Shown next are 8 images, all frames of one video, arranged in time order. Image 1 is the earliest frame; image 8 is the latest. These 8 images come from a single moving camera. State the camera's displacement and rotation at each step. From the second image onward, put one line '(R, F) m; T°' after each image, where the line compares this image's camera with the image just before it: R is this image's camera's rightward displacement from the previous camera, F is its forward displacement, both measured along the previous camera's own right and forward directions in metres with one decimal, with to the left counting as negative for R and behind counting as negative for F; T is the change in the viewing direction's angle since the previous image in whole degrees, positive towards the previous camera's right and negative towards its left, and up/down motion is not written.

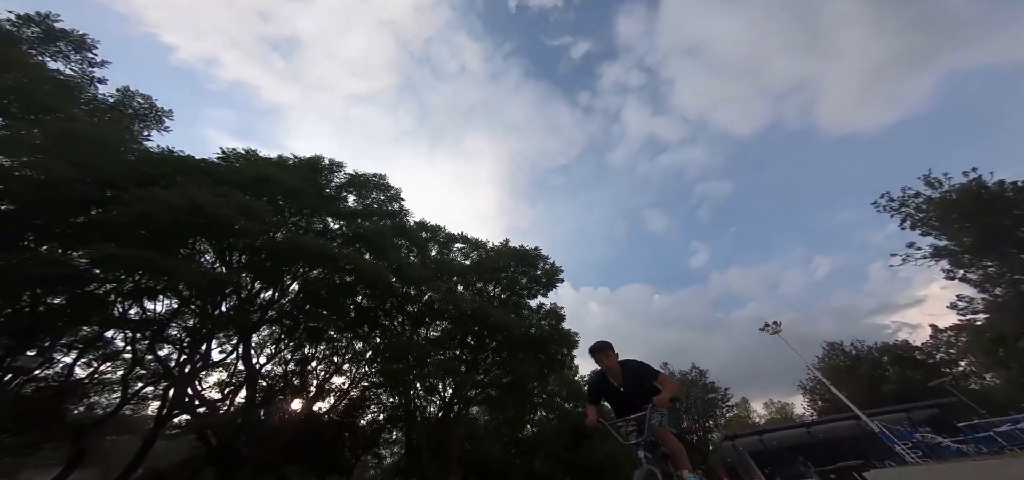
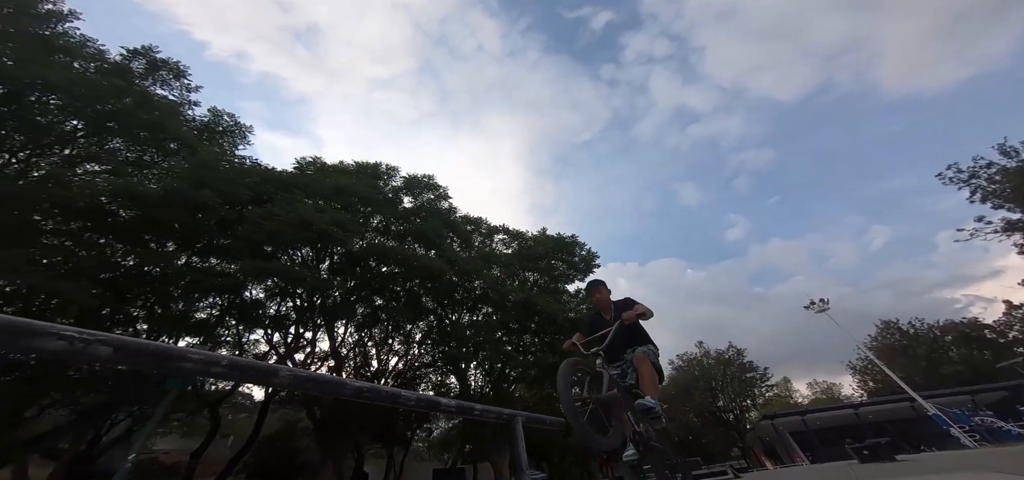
(-0.4, -0.7) m; -5°
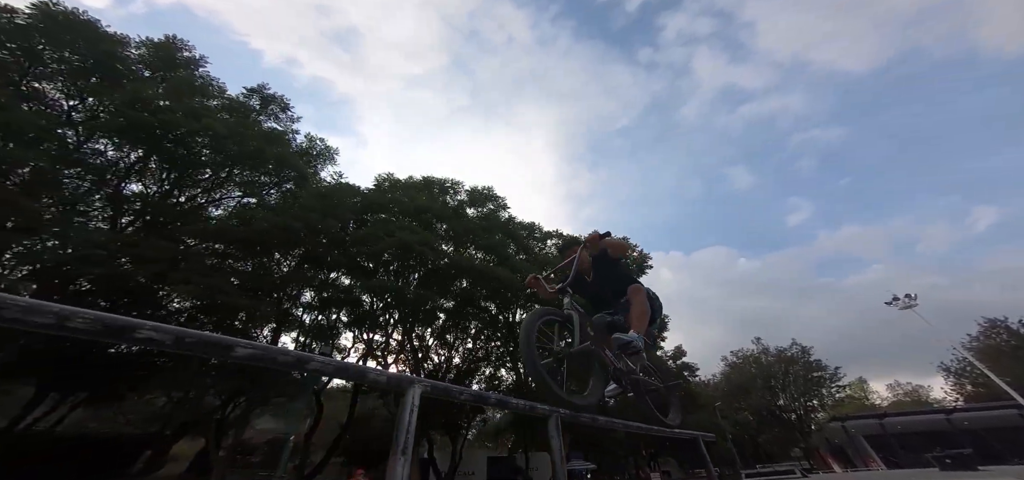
(-0.5, -0.8) m; -7°
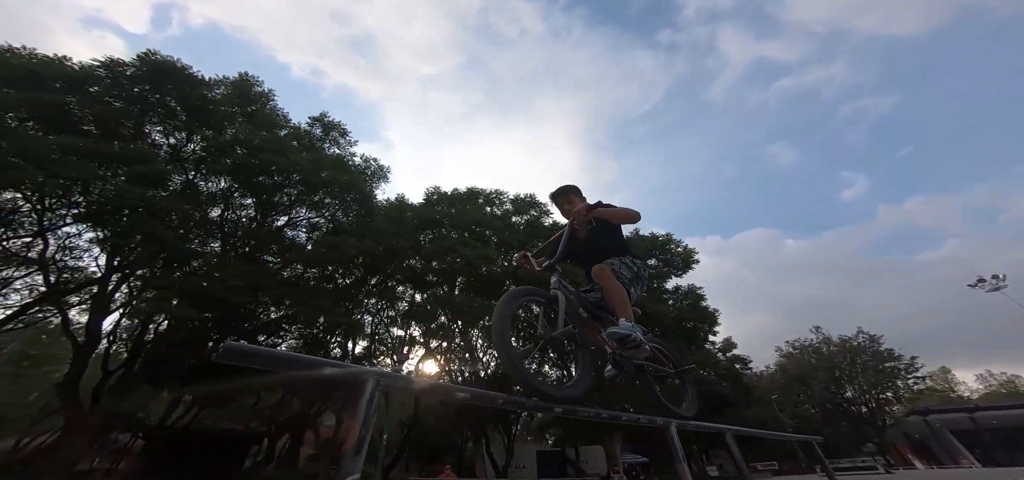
(-0.4, -0.6) m; -6°
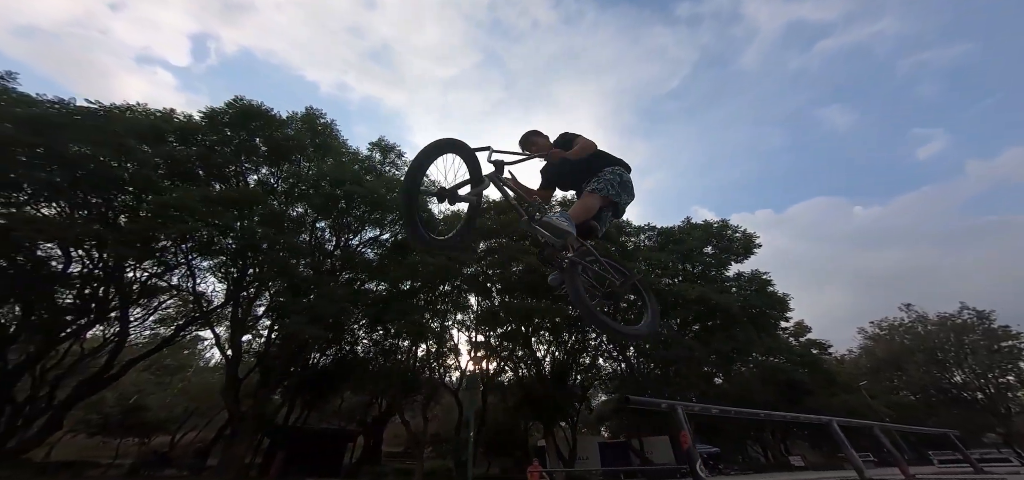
(-0.4, -0.5) m; -7°
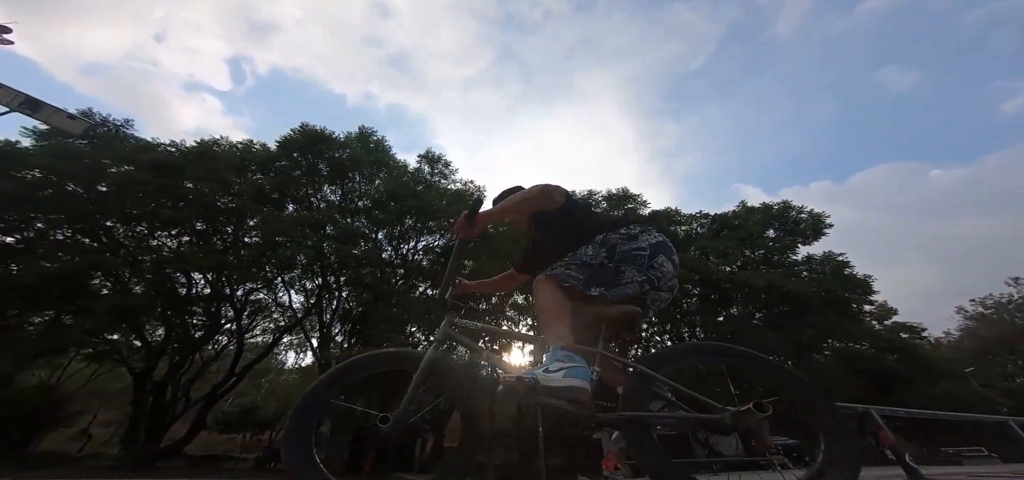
(-0.6, -0.3) m; -6°
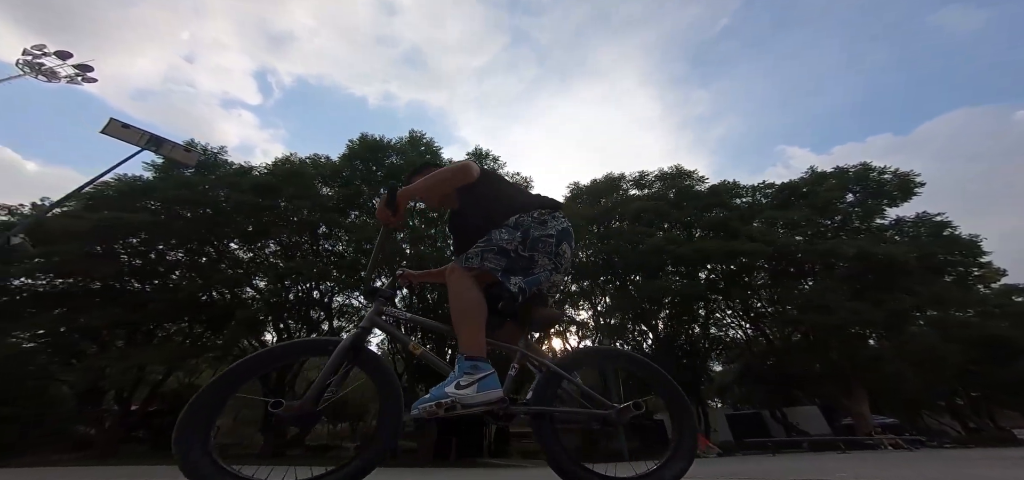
(-1.0, -0.2) m; -6°
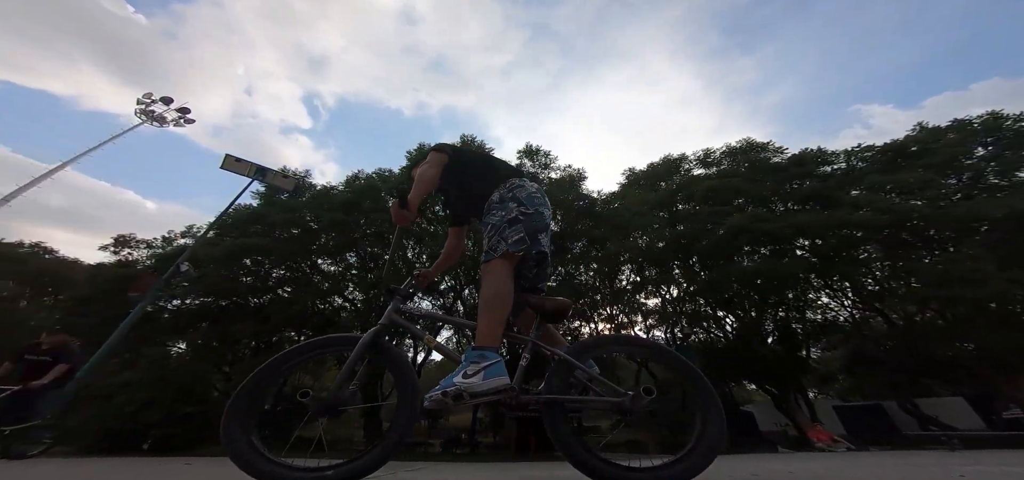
(-0.8, 0.0) m; -8°
